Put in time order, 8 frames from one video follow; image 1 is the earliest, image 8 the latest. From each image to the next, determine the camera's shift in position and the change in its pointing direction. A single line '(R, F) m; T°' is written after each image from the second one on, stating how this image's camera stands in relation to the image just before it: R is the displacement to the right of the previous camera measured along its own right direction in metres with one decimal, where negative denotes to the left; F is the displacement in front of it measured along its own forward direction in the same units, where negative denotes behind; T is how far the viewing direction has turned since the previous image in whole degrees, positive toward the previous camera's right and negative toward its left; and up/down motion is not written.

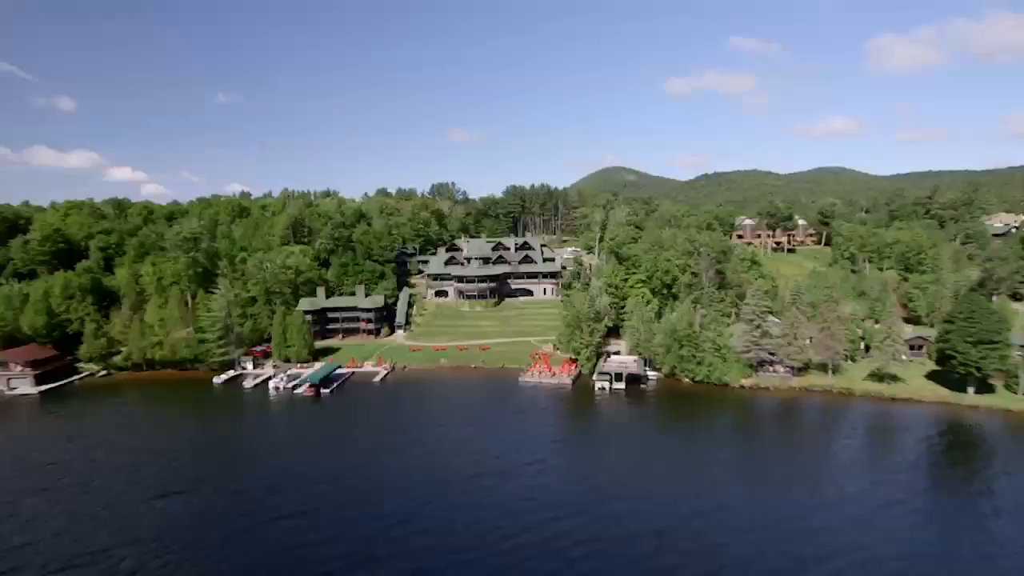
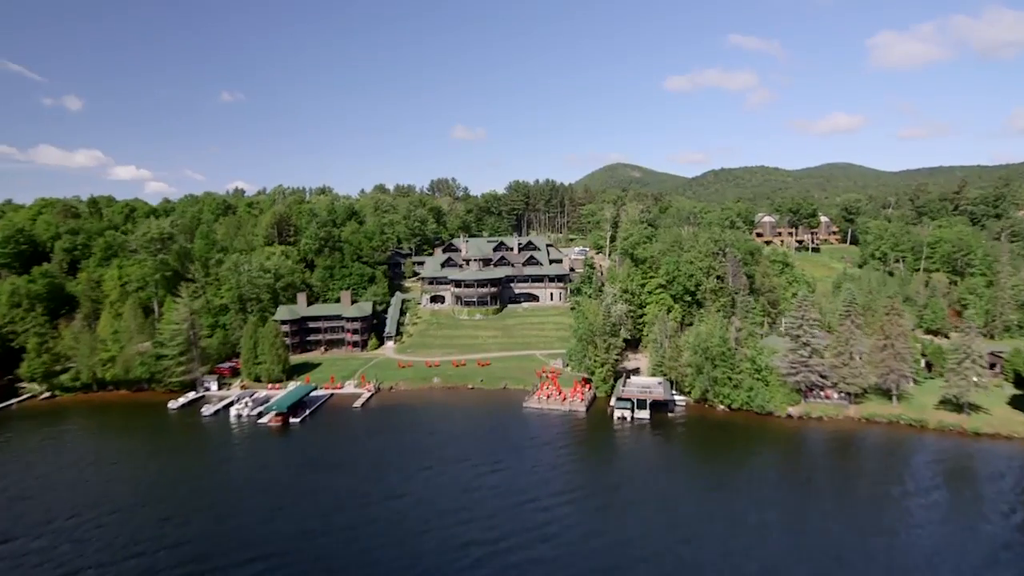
(+0.2, +11.9) m; 0°
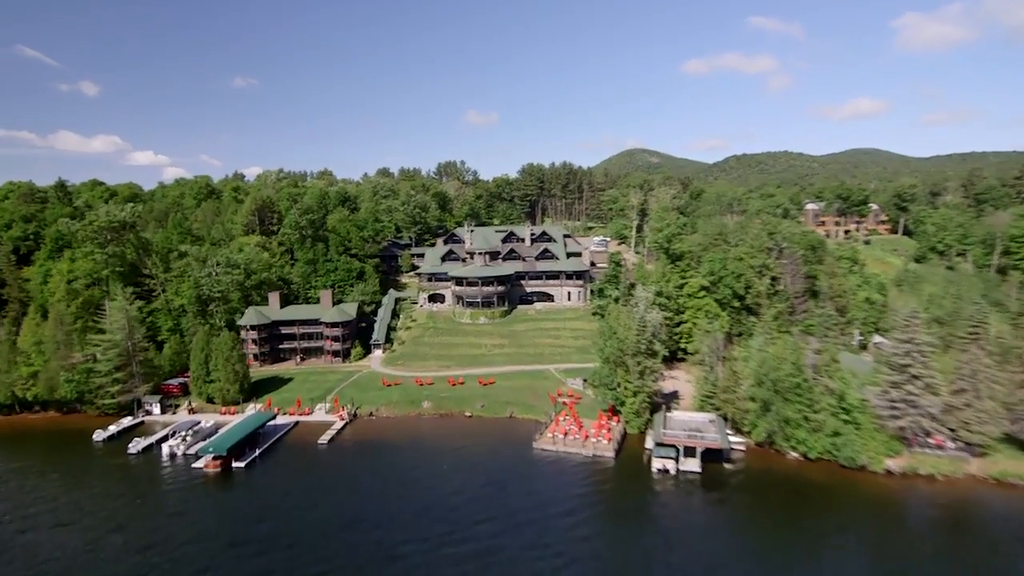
(+0.7, +16.0) m; -2°
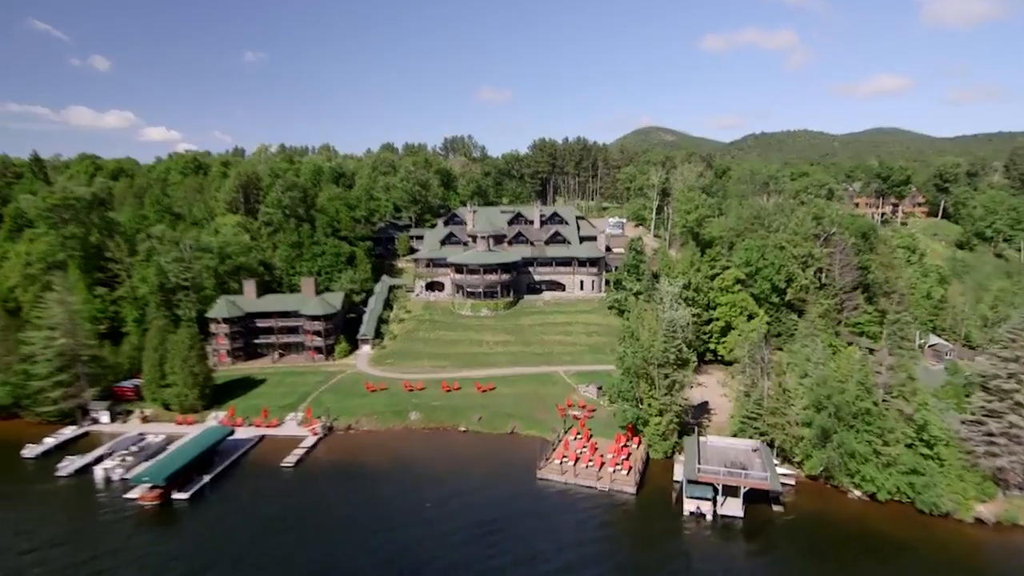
(+0.9, +10.1) m; -1°
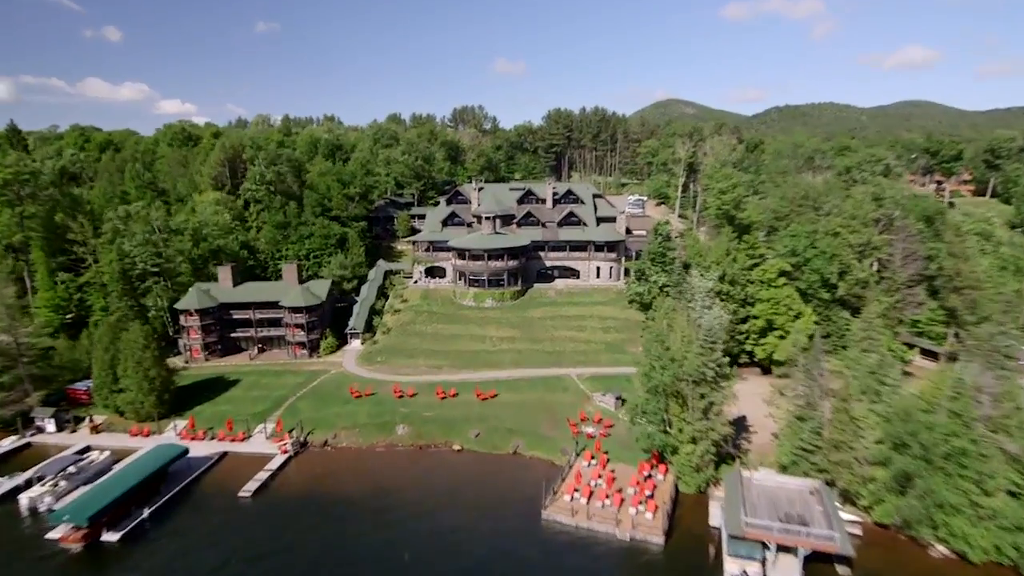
(+0.9, +8.9) m; -2°
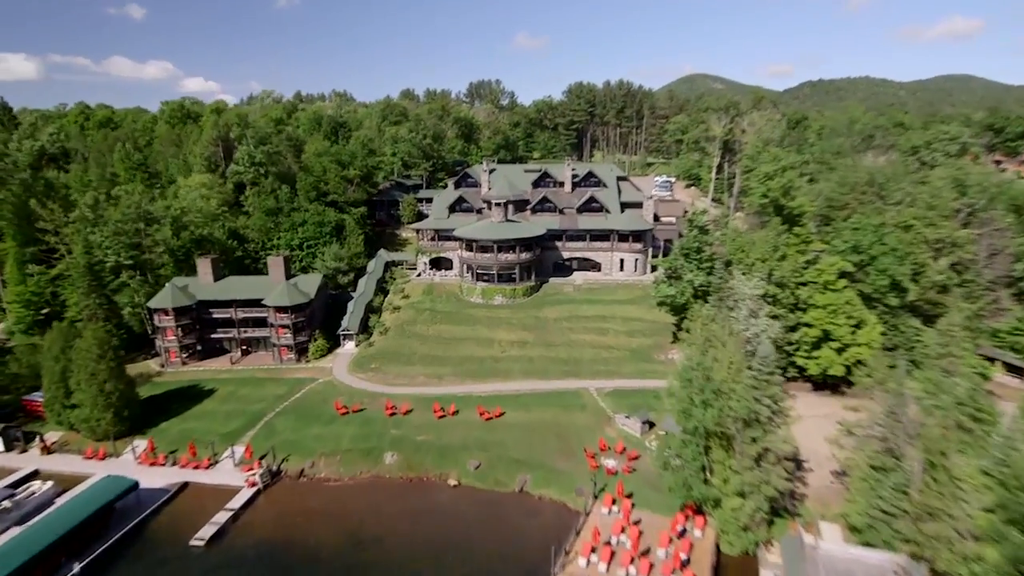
(+0.9, +7.9) m; -2°
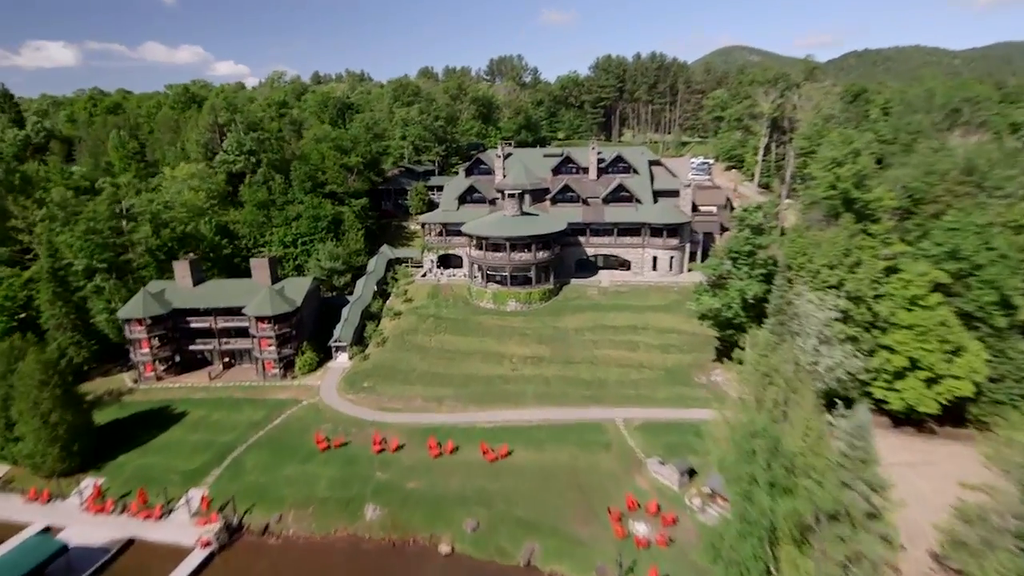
(+1.3, +8.2) m; -3°
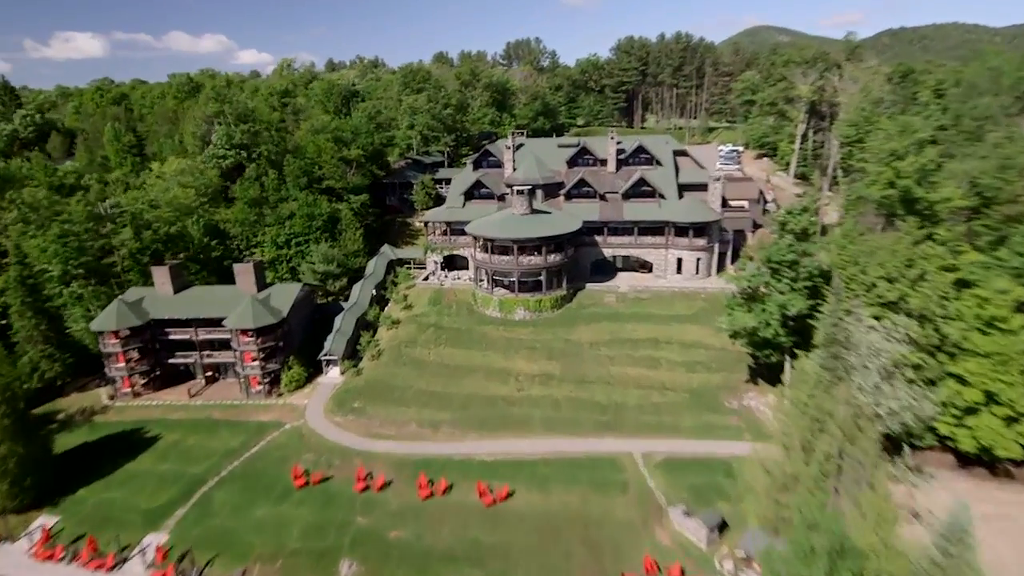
(+1.3, +5.4) m; -2°
